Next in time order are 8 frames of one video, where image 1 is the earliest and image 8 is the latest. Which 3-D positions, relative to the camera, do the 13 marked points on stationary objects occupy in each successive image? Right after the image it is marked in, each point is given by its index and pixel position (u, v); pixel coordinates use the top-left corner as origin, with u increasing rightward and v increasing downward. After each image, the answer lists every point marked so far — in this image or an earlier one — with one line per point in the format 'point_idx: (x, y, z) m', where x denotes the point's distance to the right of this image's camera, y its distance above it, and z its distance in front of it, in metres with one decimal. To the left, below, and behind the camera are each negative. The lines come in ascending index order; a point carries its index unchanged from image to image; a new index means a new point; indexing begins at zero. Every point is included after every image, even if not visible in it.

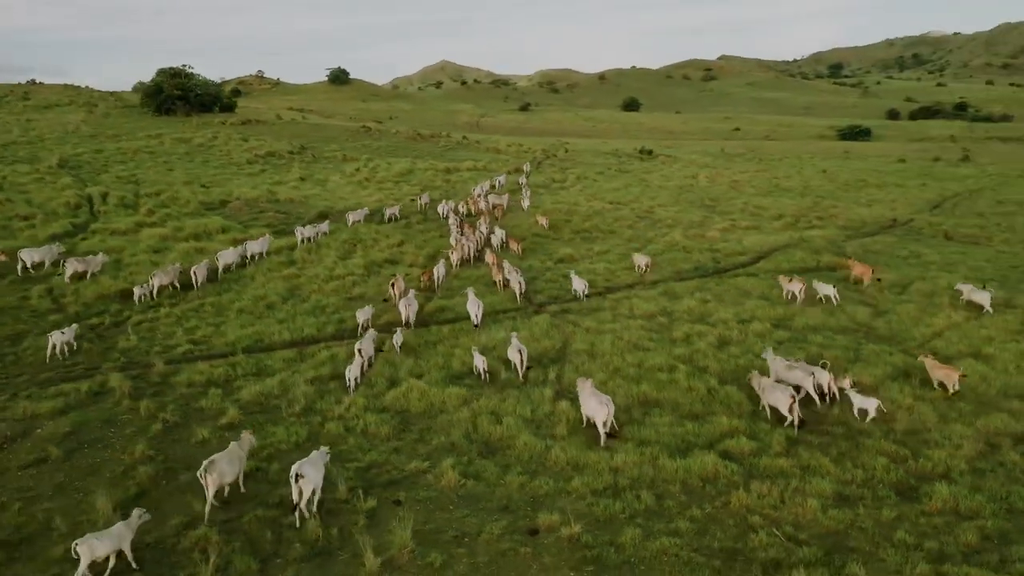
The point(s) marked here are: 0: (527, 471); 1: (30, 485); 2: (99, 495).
0: (+0.2, -2.3, +10.4) m
1: (-5.8, -2.4, +9.7) m
2: (-4.8, -2.5, +9.4) m
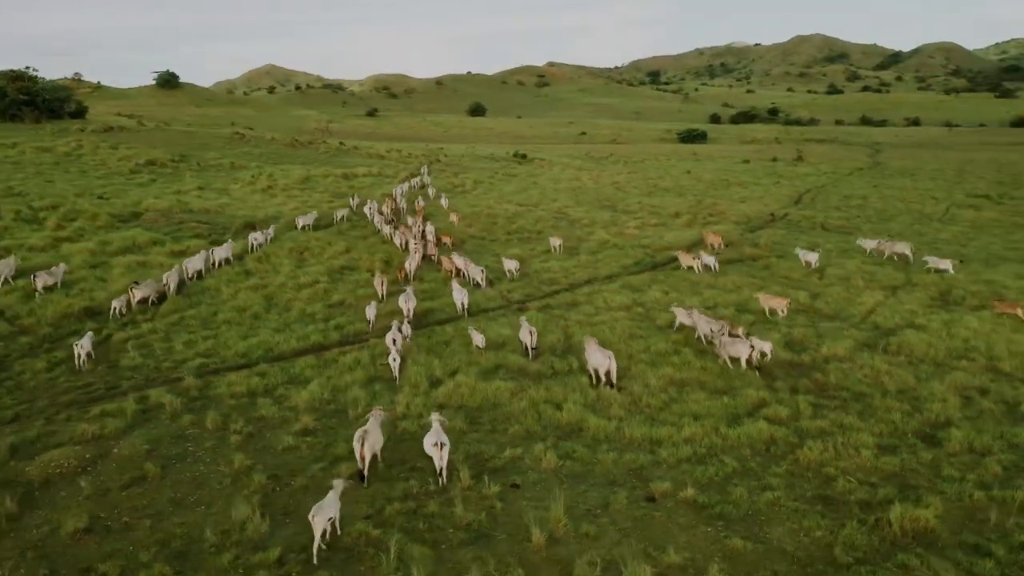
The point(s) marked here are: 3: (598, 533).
0: (+1.4, -2.2, +11.3) m
1: (-4.3, -2.5, +9.4) m
2: (-3.3, -2.6, +9.4) m
3: (+1.0, -2.7, +9.1) m
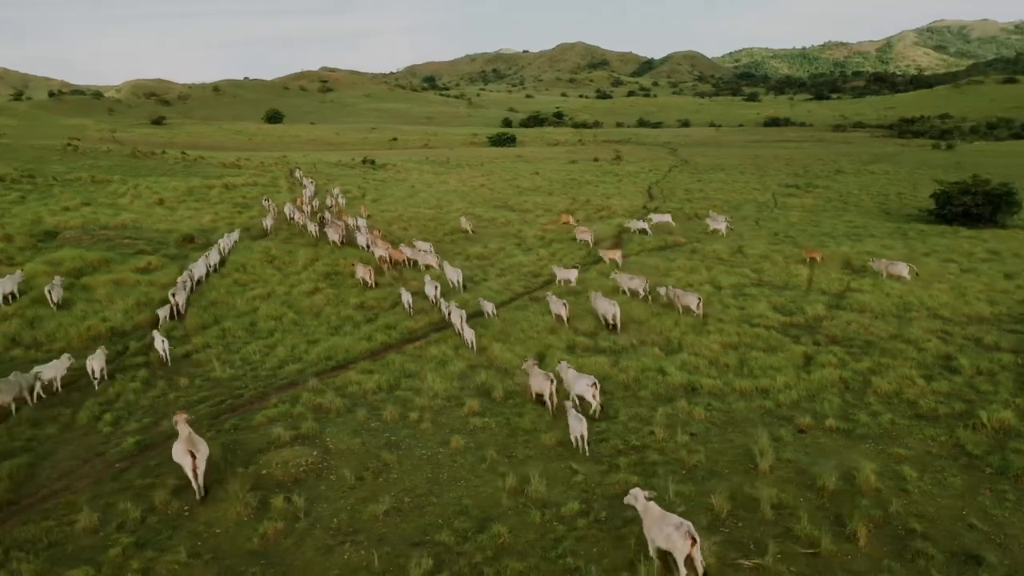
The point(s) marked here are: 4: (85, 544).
0: (+3.7, -1.8, +13.4) m
1: (-1.3, -2.5, +10.1) m
2: (-0.3, -2.5, +10.3) m
3: (+3.9, -2.3, +11.1) m
4: (-4.7, -2.9, +8.9) m
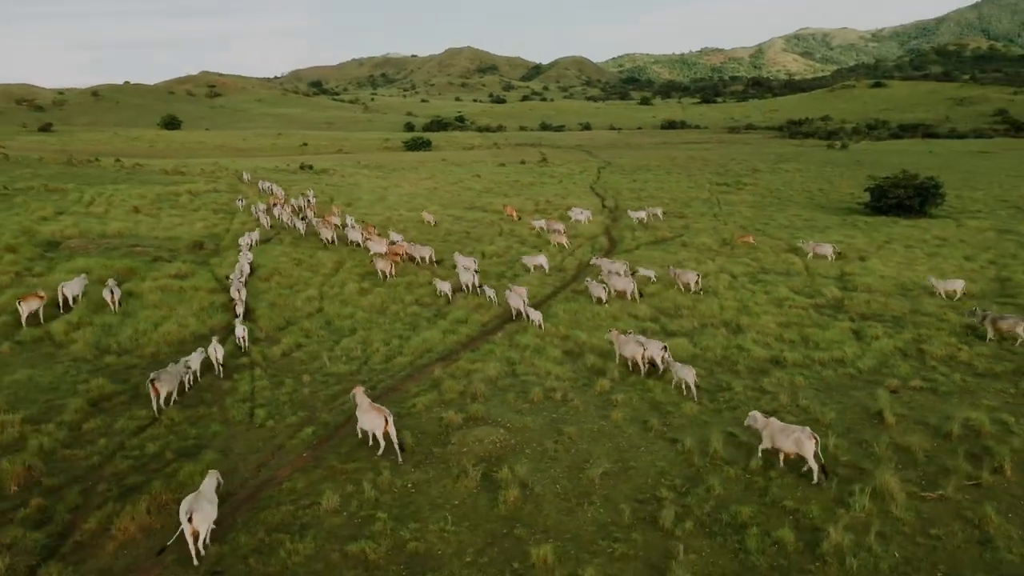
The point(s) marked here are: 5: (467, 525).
0: (+5.8, -1.5, +14.9) m
1: (+1.3, -2.3, +11.0) m
2: (+2.2, -2.2, +11.4) m
3: (+6.2, -2.0, +12.7) m
4: (-2.0, -2.8, +9.4) m
5: (-0.5, -2.7, +9.4) m
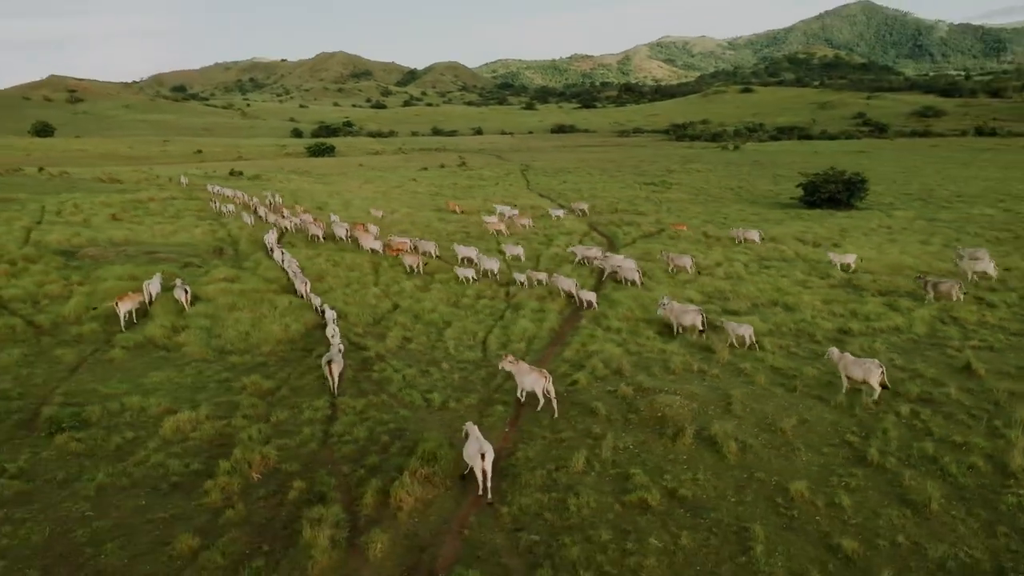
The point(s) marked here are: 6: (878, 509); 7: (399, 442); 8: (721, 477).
0: (+7.9, -1.0, +17.1) m
1: (+4.1, -1.9, +12.5) m
2: (+5.0, -1.8, +13.0) m
3: (+8.8, -1.4, +15.0) m
4: (+1.1, -2.5, +10.5) m
5: (+2.6, -2.4, +10.6) m
6: (+4.4, -2.7, +9.7) m
7: (-1.6, -2.2, +11.7) m
8: (+2.7, -2.5, +10.5) m
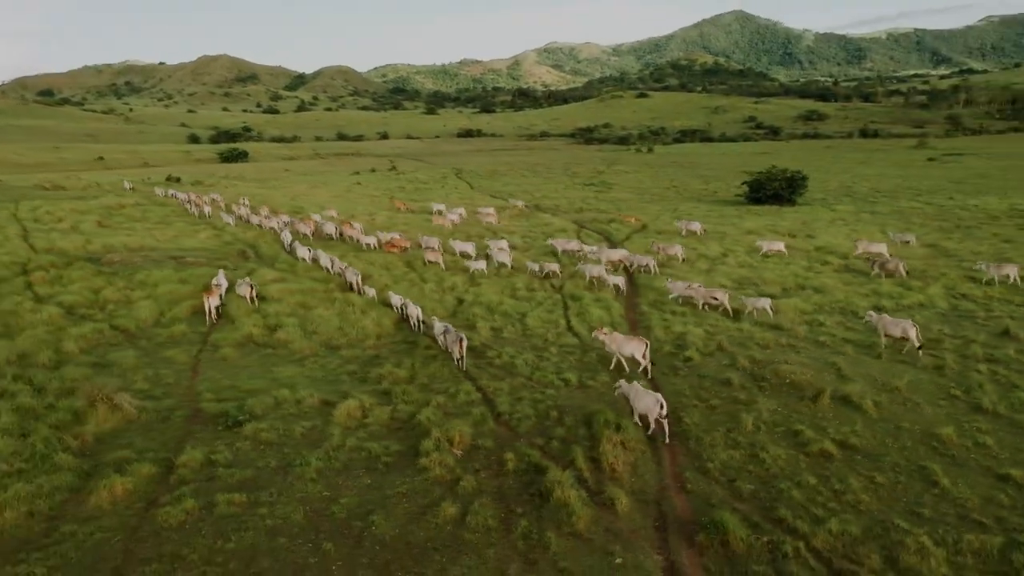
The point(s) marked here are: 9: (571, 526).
0: (+9.7, -0.5, +19.2) m
1: (+6.5, -1.5, +14.2) m
2: (+7.3, -1.4, +14.8) m
3: (+10.7, -0.9, +17.2) m
4: (+3.8, -2.2, +11.8) m
5: (+5.3, -2.1, +12.1) m
6: (+7.2, -2.2, +11.5) m
7: (+0.9, -2.0, +12.6) m
8: (+5.4, -2.1, +12.0) m
9: (+0.7, -2.8, +9.6) m
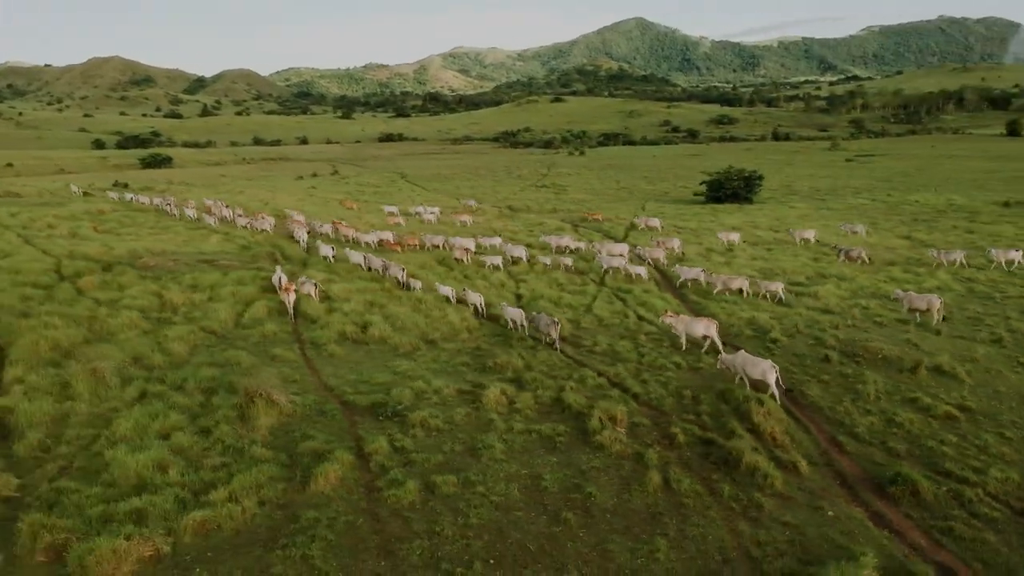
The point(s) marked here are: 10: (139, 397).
0: (+11.1, -0.1, +21.1) m
1: (+8.6, -1.2, +15.7) m
2: (+9.3, -1.1, +16.4) m
3: (+12.4, -0.5, +19.2) m
4: (+6.2, -1.9, +13.0) m
5: (+7.6, -1.7, +13.5) m
6: (+9.6, -1.9, +13.1) m
7: (+3.2, -1.8, +13.5) m
8: (+7.7, -1.8, +13.4) m
9: (+3.4, -2.6, +10.5) m
10: (-5.9, -1.7, +12.8) m
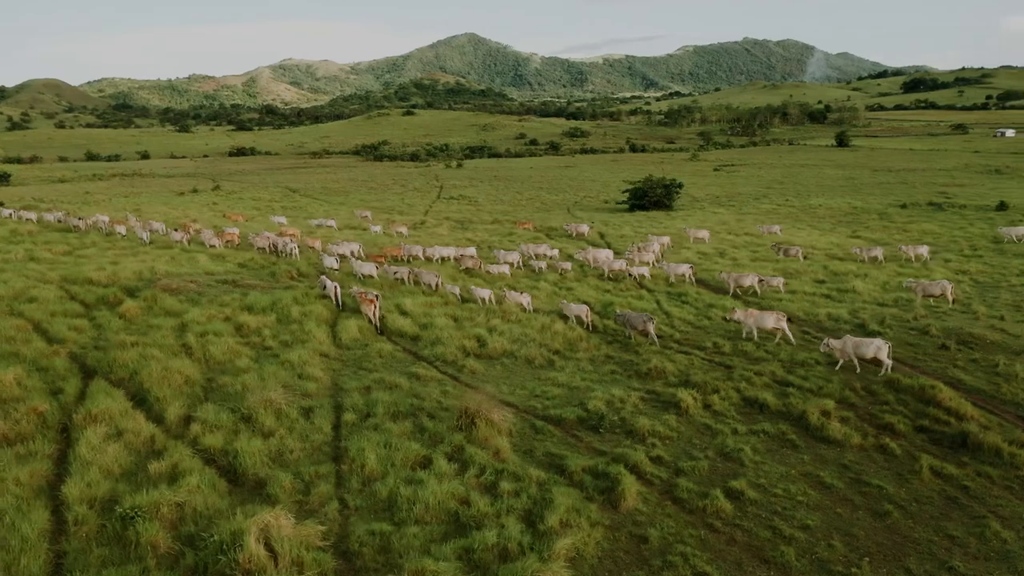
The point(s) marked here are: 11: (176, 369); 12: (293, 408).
0: (+12.5, +0.1, +23.0) m
1: (+11.1, -0.9, +17.3) m
2: (+11.6, -0.8, +18.1) m
3: (+14.2, -0.2, +21.5) m
4: (+9.3, -1.7, +14.1) m
5: (+10.6, -1.5, +14.9) m
6: (+12.6, -1.5, +14.9) m
7: (+6.3, -1.7, +14.1) m
8: (+10.8, -1.5, +14.8) m
9: (+7.1, -2.5, +11.1) m
10: (-2.5, -2.0, +11.6) m
11: (-5.5, -1.3, +13.2) m
12: (-3.3, -1.8, +12.0) m
